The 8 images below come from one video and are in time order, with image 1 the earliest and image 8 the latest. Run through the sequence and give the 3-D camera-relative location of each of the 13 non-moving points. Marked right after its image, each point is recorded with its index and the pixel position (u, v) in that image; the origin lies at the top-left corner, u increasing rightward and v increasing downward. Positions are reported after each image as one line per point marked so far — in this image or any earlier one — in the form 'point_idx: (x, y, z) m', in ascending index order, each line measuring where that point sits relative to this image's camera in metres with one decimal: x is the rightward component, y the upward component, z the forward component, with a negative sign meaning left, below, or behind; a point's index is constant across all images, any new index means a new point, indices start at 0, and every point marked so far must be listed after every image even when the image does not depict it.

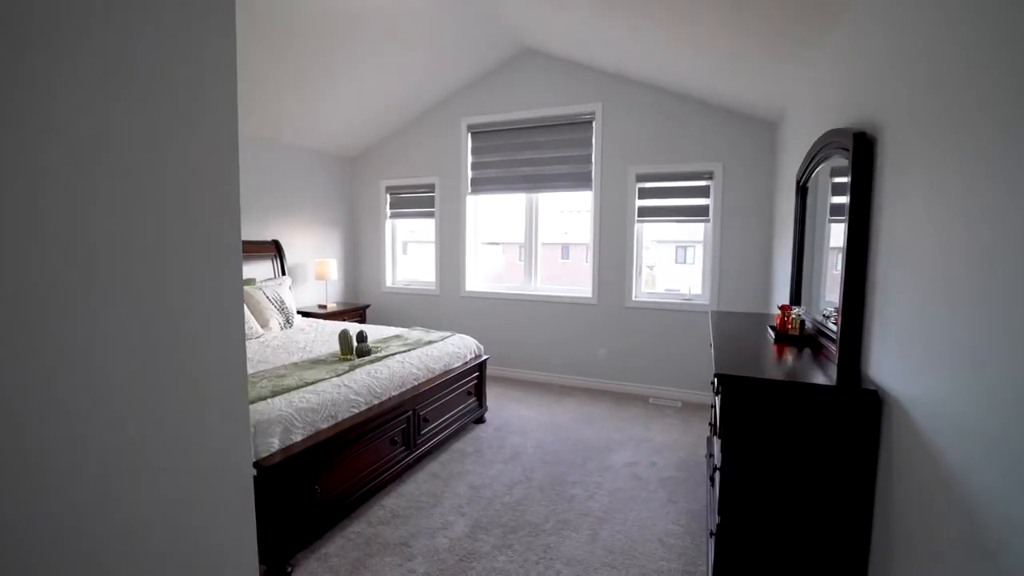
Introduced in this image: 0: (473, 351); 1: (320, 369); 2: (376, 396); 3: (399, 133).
0: (-0.3, -0.5, +3.7) m
1: (-1.1, -0.5, +2.7) m
2: (-0.8, -0.6, +2.6) m
3: (-1.3, +1.7, +5.3) m
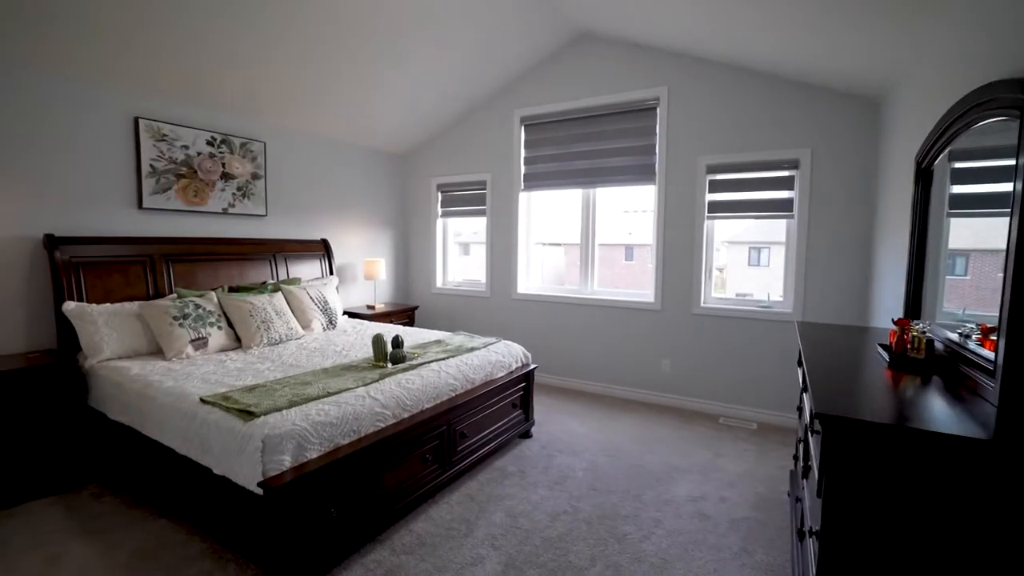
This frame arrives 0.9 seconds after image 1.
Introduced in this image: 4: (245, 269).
0: (+0.1, -0.5, +3.4) m
1: (-0.9, -0.5, +2.5) m
2: (-0.5, -0.6, +2.4) m
3: (-0.7, +1.7, +5.1) m
4: (-2.1, +0.1, +3.8) m
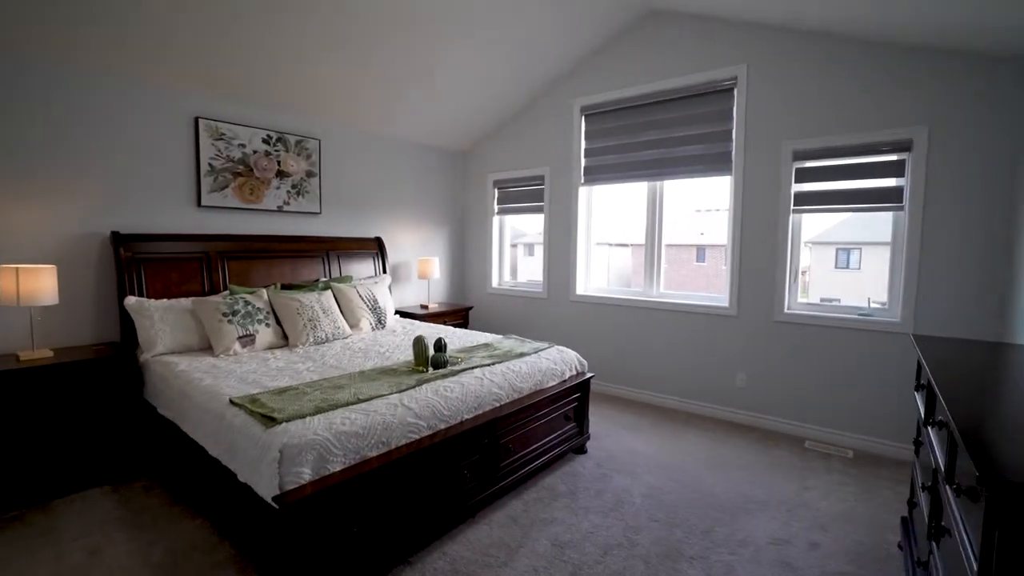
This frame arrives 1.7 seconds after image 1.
0: (+0.4, -0.5, +3.2) m
1: (-0.6, -0.5, +2.3) m
2: (-0.3, -0.6, +2.2) m
3: (0.0, +1.7, +4.9) m
4: (-1.7, +0.2, +3.8) m
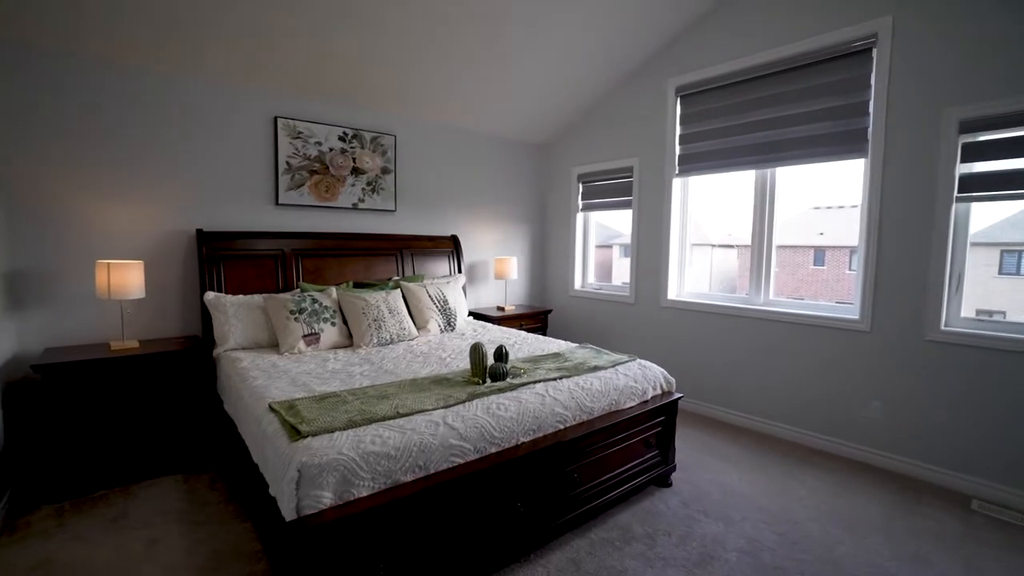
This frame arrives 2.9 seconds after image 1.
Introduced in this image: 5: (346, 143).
0: (+0.8, -0.6, +2.7) m
1: (-0.3, -0.5, +2.1) m
2: (-0.1, -0.6, +1.9) m
3: (+0.8, +1.7, +4.5) m
4: (-1.1, +0.2, +3.7) m
5: (-1.3, +1.1, +3.6) m
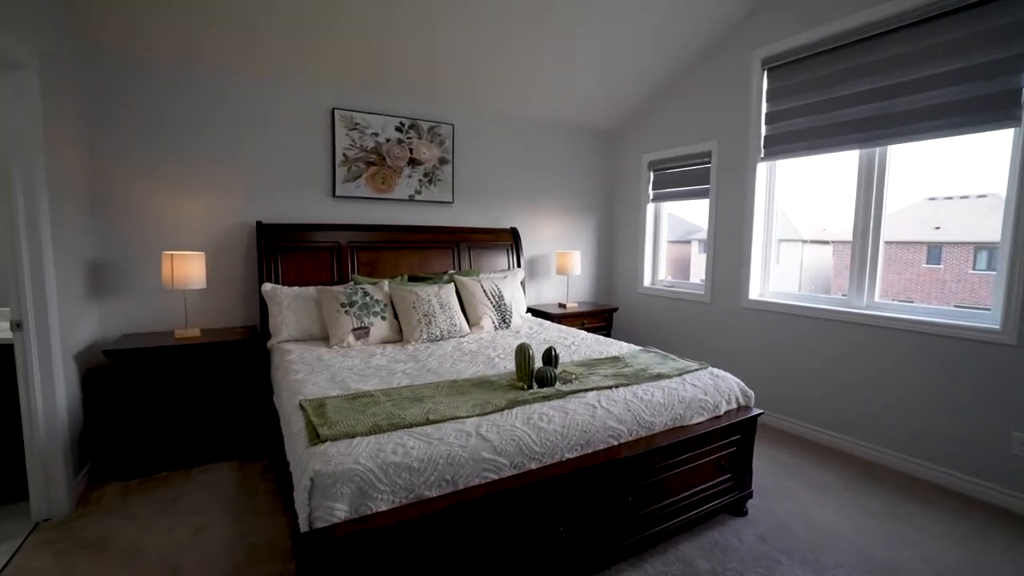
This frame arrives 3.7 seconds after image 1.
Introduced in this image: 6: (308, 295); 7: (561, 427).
0: (+1.1, -0.6, +2.3) m
1: (-0.2, -0.4, +1.9) m
2: (+0.1, -0.6, +1.7) m
3: (+1.3, +1.7, +4.1) m
4: (-0.7, +0.2, +3.6) m
5: (-0.8, +1.2, +3.5) m
6: (-1.3, 0.0, +3.0) m
7: (+0.2, -0.5, +1.8) m
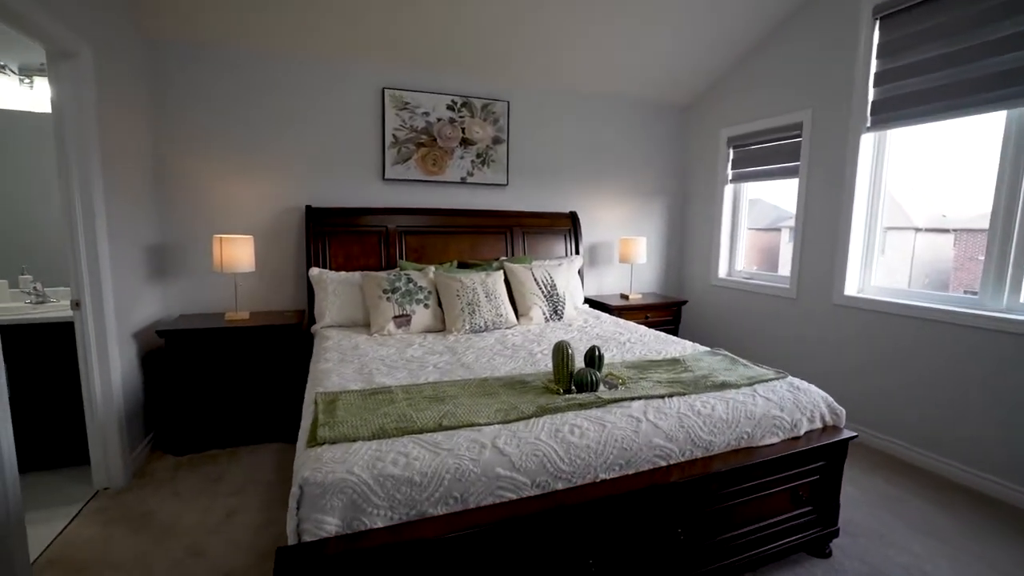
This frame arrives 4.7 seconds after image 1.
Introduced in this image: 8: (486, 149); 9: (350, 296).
0: (+1.2, -0.5, +1.9) m
1: (-0.1, -0.4, +1.7) m
2: (+0.1, -0.6, +1.5) m
3: (+1.8, +1.8, +3.6) m
4: (-0.2, +0.3, +3.5) m
5: (-0.4, +1.2, +3.4) m
6: (-1.0, 0.0, +2.9) m
7: (+0.3, -0.5, +1.5) m
8: (-0.2, +1.0, +3.5) m
9: (-1.0, 0.0, +2.9) m
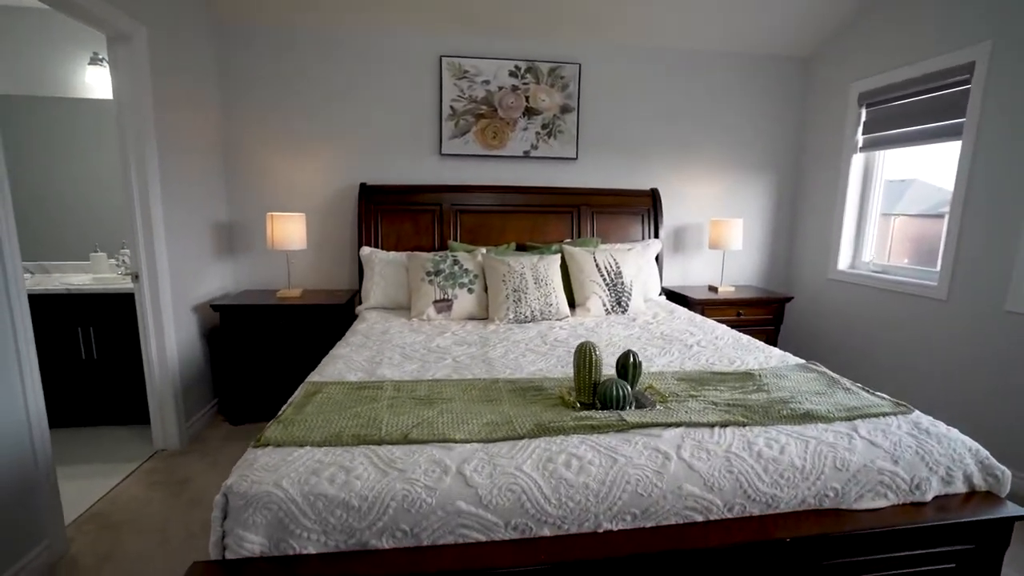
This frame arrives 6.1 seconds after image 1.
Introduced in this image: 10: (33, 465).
0: (+1.2, -0.5, +1.3) m
1: (-0.1, -0.4, +1.4) m
2: (+0.1, -0.6, +1.1) m
3: (+2.3, +1.8, +2.7) m
4: (+0.2, +0.4, +3.1) m
5: (0.0, +1.3, +3.1) m
6: (-0.7, +0.2, +2.8) m
7: (+0.2, -0.5, +1.2) m
8: (+0.3, +1.1, +3.2) m
9: (-0.7, +0.1, +2.7) m
10: (-1.7, -0.6, +1.7) m
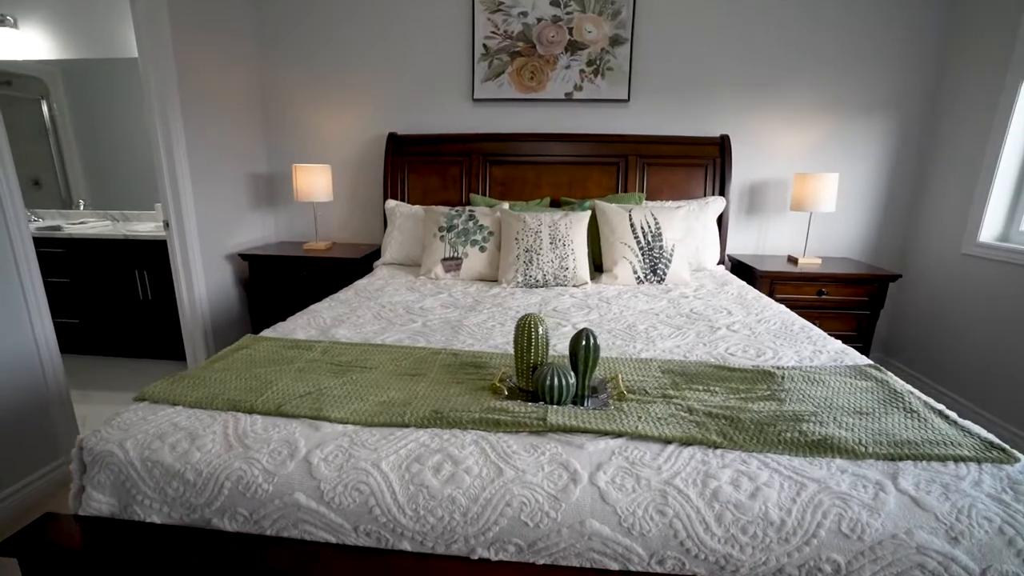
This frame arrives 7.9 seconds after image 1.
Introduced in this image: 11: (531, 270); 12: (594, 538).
0: (+1.0, -0.5, +0.8) m
1: (-0.3, -0.3, +1.2) m
2: (-0.2, -0.5, +0.9) m
3: (+2.4, +1.8, +1.7) m
4: (+0.4, +0.6, +2.7) m
5: (+0.3, +1.6, +2.6) m
6: (-0.5, +0.4, +2.6) m
7: (-0.1, -0.4, +0.9) m
8: (+0.5, +1.3, +2.7) m
9: (-0.5, +0.3, +2.6) m
10: (-1.8, -0.4, +1.8) m
11: (+0.1, +0.1, +2.2) m
12: (+0.2, -0.4, +0.9) m
